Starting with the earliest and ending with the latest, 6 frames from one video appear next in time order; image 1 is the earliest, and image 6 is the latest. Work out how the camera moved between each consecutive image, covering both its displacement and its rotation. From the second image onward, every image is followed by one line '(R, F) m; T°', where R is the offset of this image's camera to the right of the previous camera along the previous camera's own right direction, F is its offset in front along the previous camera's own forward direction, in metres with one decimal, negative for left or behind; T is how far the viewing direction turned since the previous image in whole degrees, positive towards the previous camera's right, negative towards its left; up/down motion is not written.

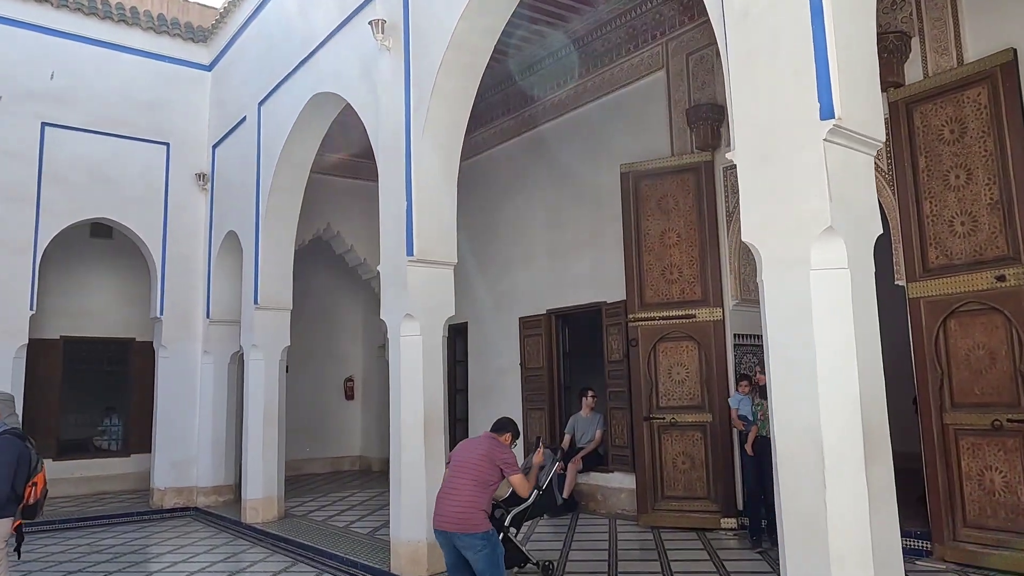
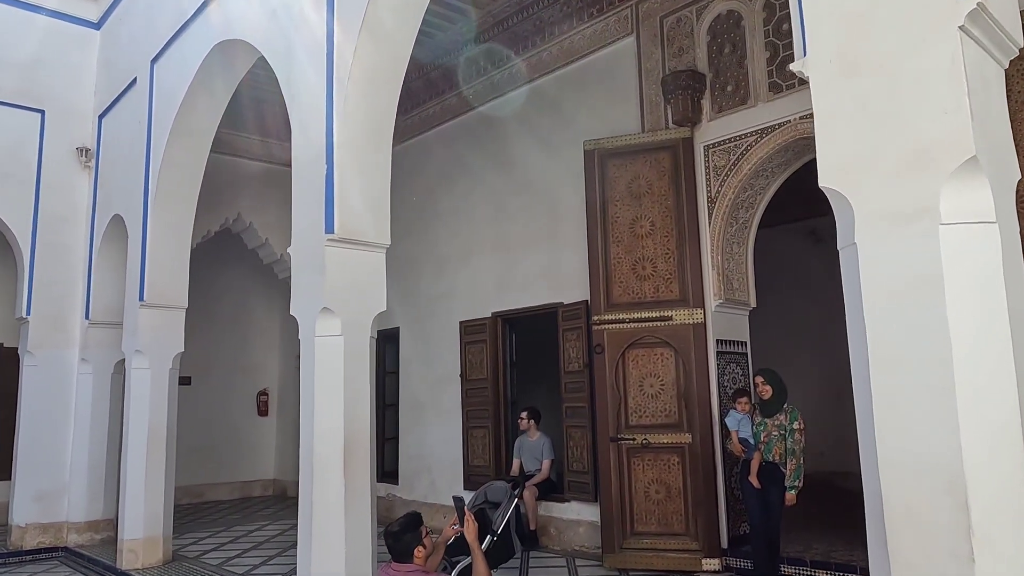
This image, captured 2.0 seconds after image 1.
(-0.1, +0.8) m; +5°
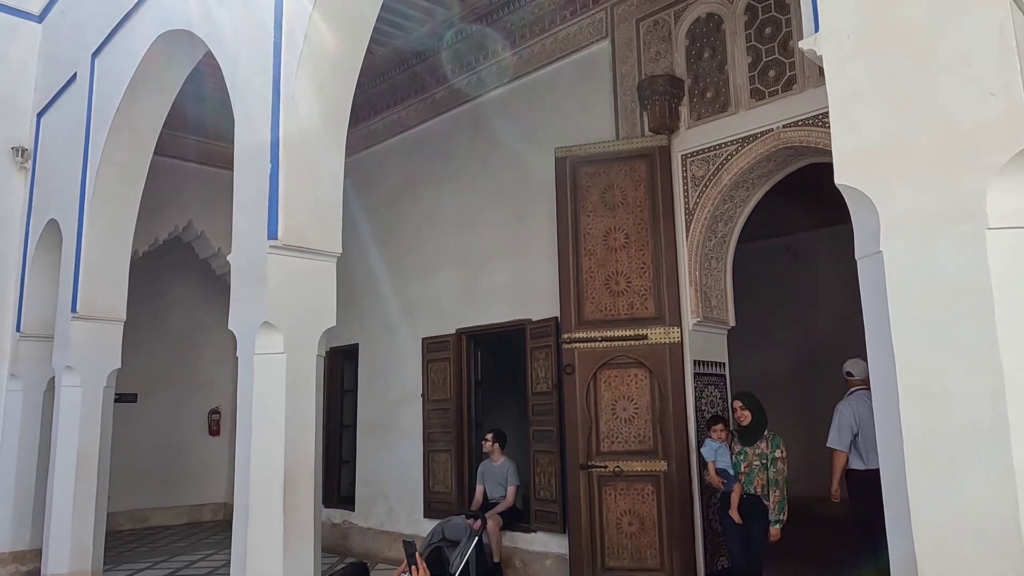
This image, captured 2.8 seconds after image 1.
(0.0, +0.3) m; +2°
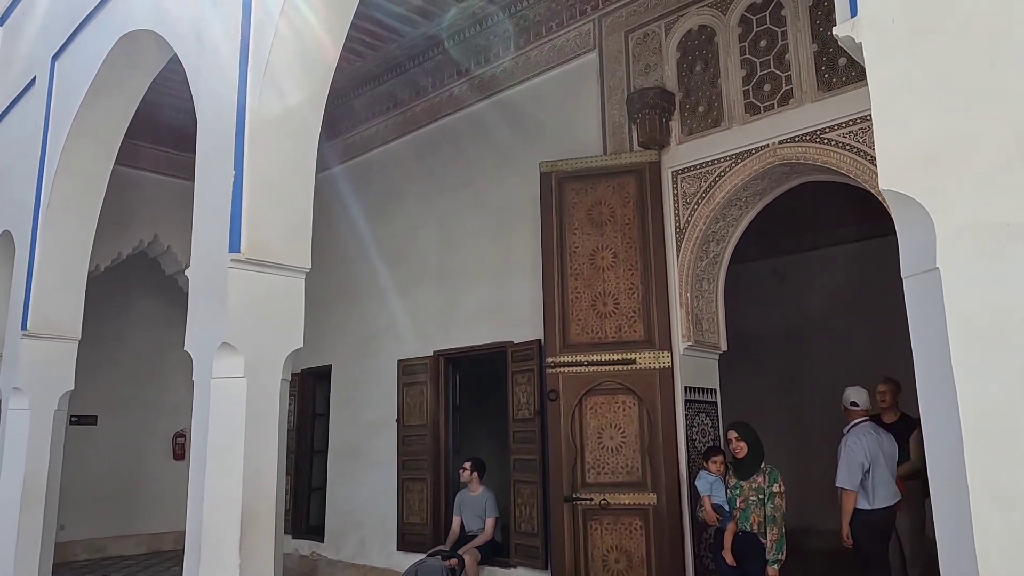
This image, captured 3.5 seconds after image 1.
(0.0, +0.2) m; +2°
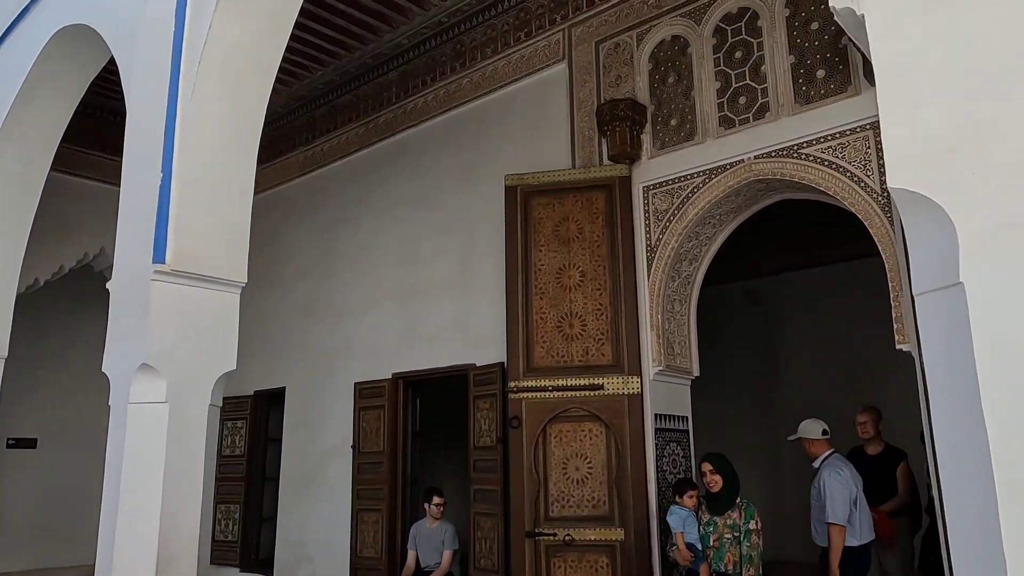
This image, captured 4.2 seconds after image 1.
(+0.1, +0.2) m; +2°
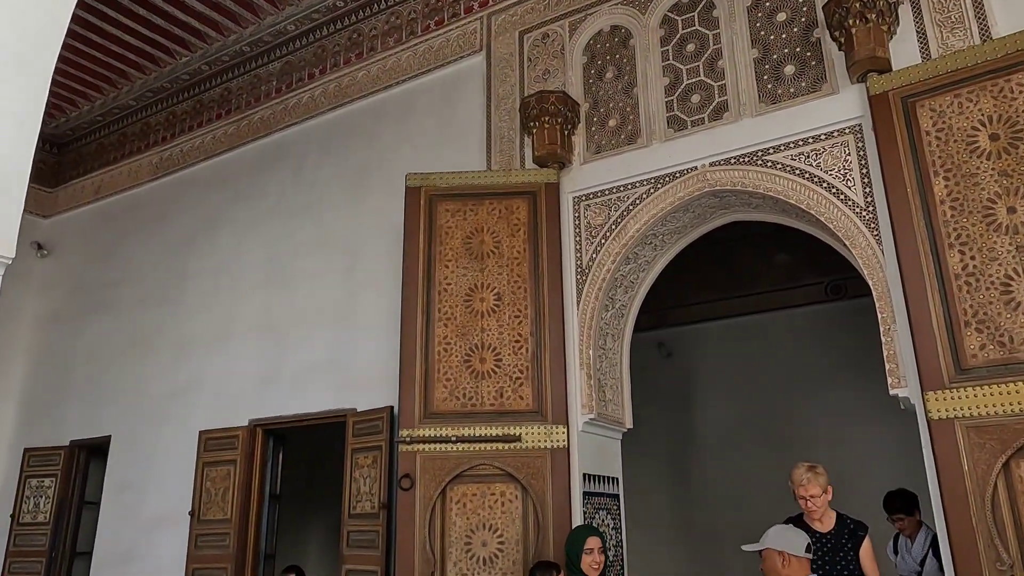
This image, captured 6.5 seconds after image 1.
(-0.1, +0.7) m; +9°
